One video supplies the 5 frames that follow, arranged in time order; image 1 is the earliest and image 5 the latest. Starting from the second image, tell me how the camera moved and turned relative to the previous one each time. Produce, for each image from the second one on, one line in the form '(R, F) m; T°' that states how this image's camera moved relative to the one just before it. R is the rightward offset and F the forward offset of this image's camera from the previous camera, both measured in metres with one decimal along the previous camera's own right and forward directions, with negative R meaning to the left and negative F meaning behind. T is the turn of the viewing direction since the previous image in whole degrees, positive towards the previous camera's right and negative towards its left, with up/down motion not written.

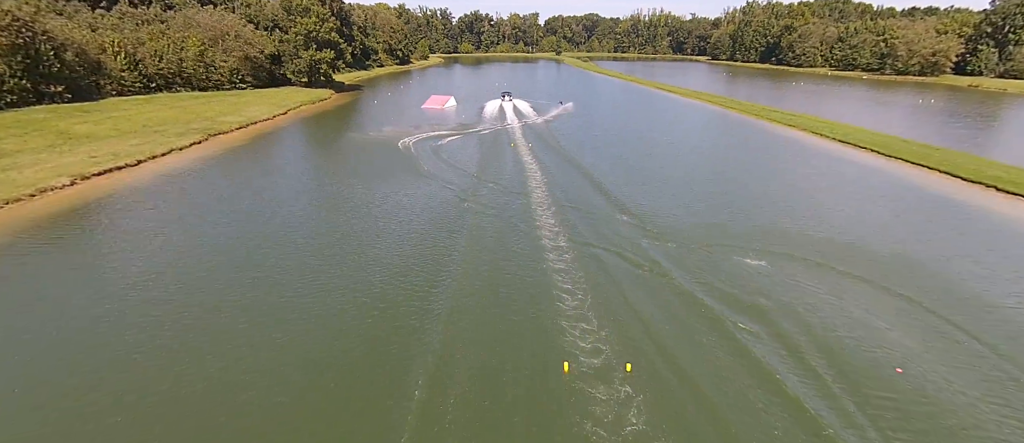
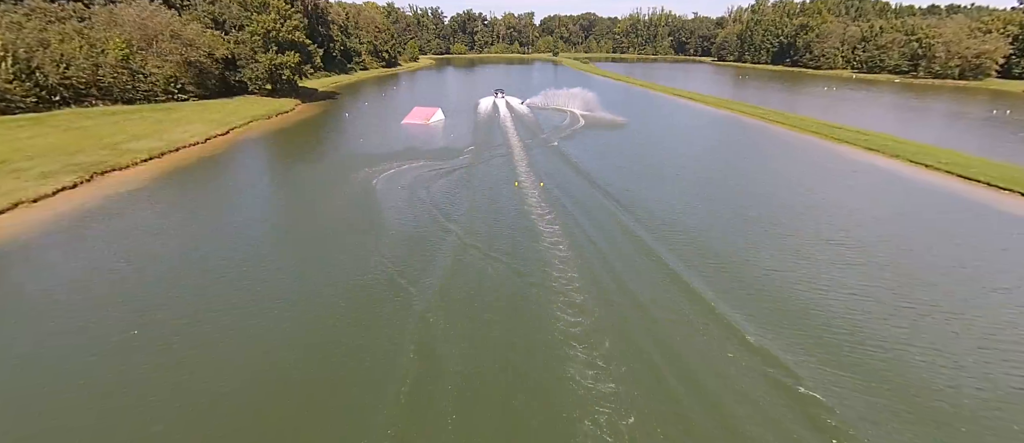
(-0.4, +5.5) m; +1°
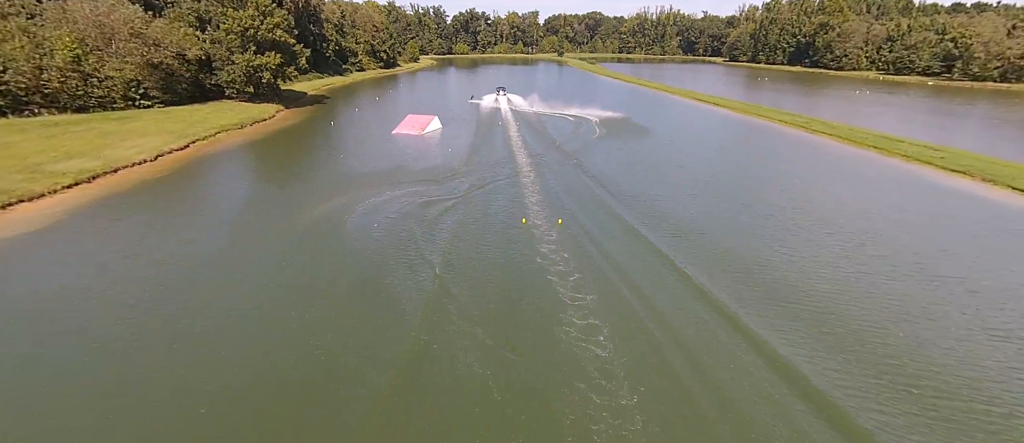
(-0.2, +3.2) m; 0°
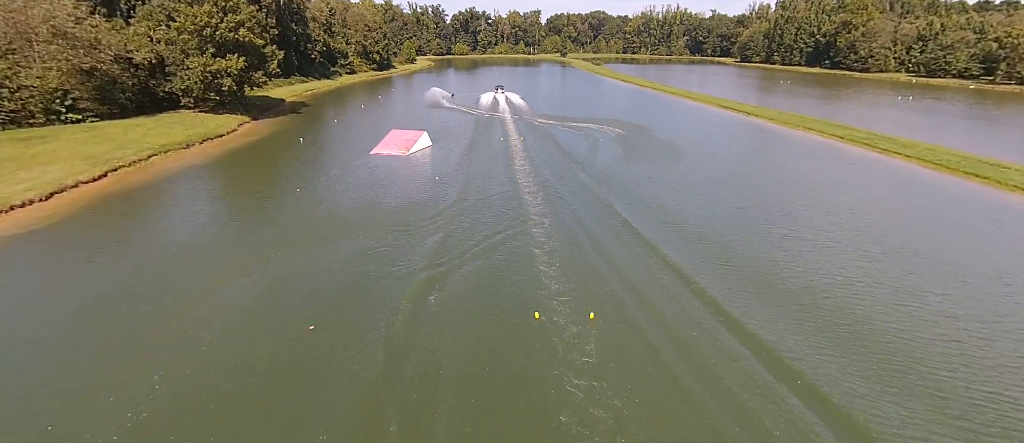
(-0.2, +4.0) m; 0°
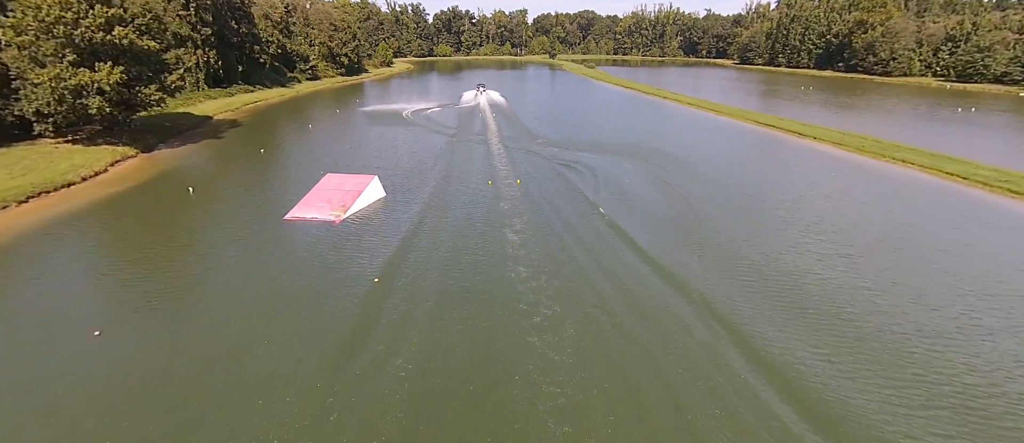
(-0.1, +6.5) m; +2°
